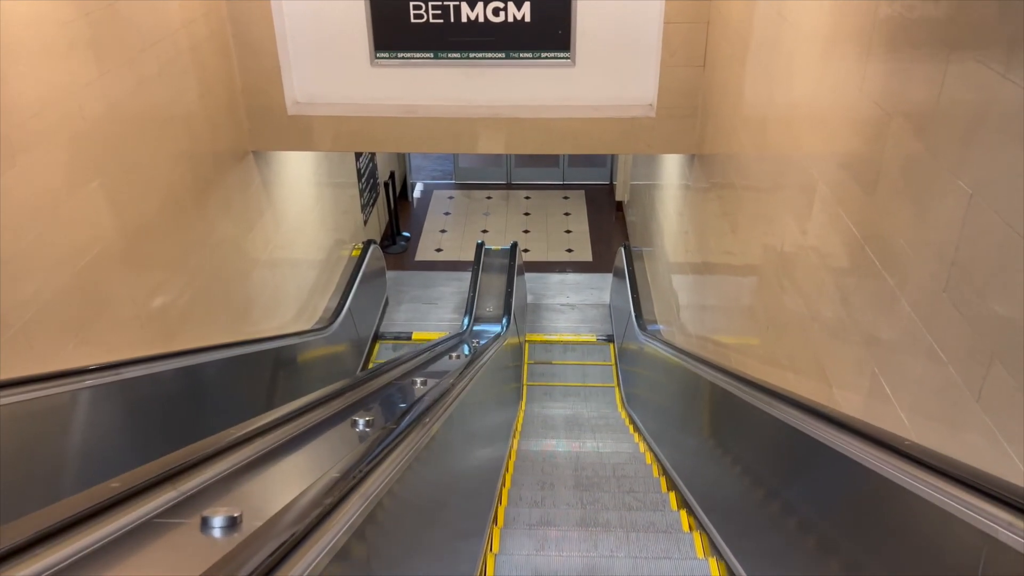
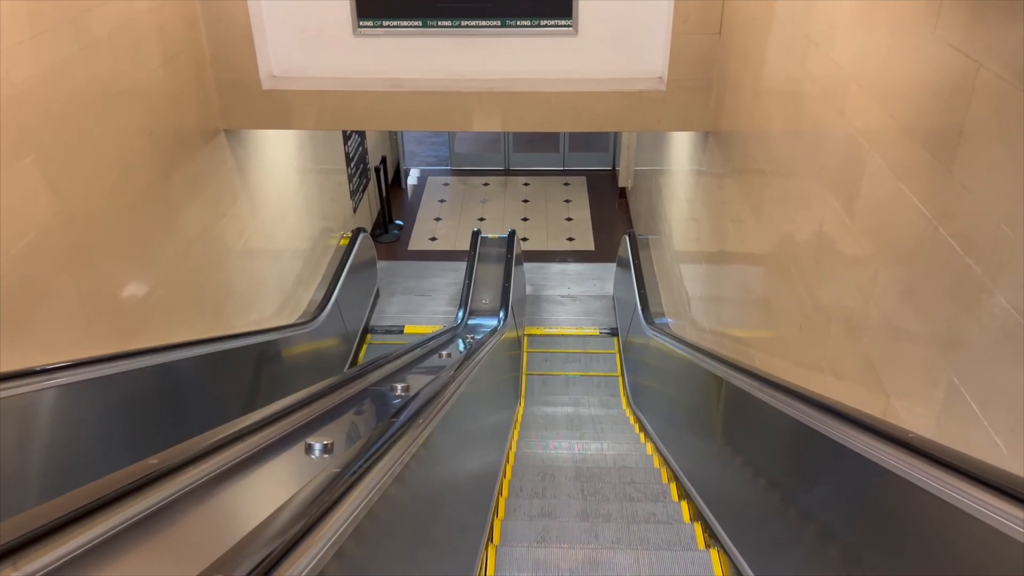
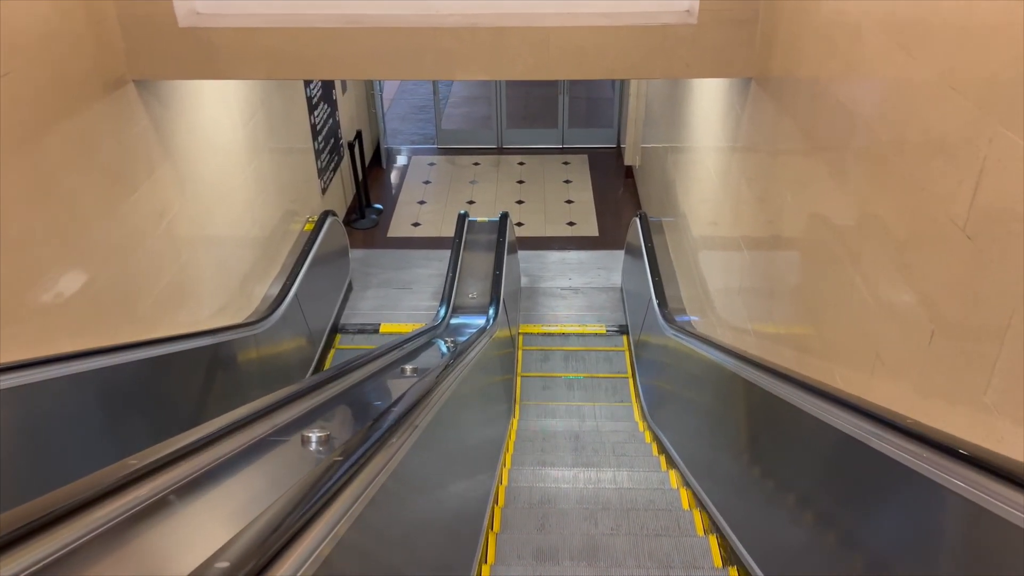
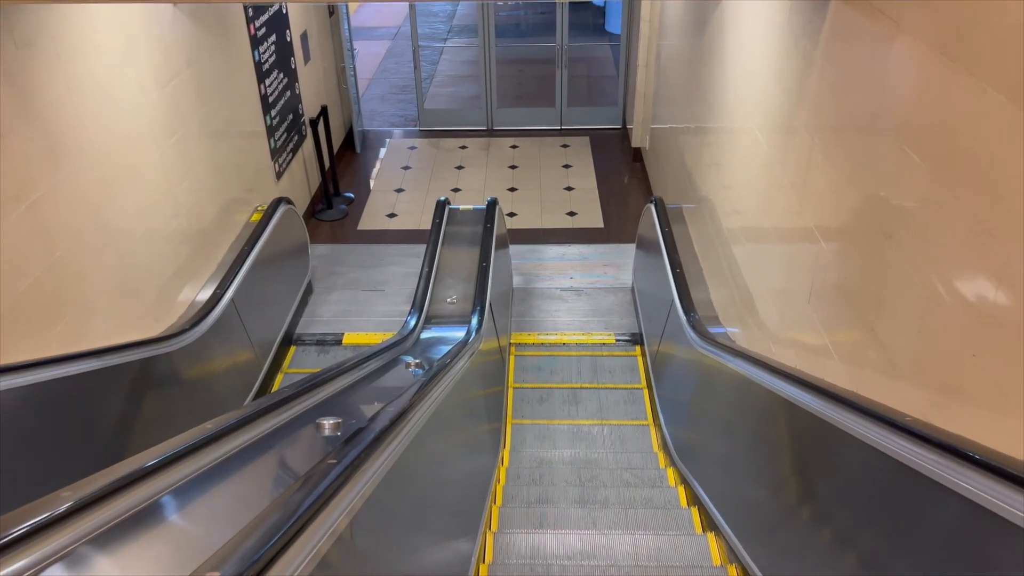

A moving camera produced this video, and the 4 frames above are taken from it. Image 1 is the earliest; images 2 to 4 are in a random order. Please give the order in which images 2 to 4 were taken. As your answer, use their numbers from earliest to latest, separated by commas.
2, 3, 4
